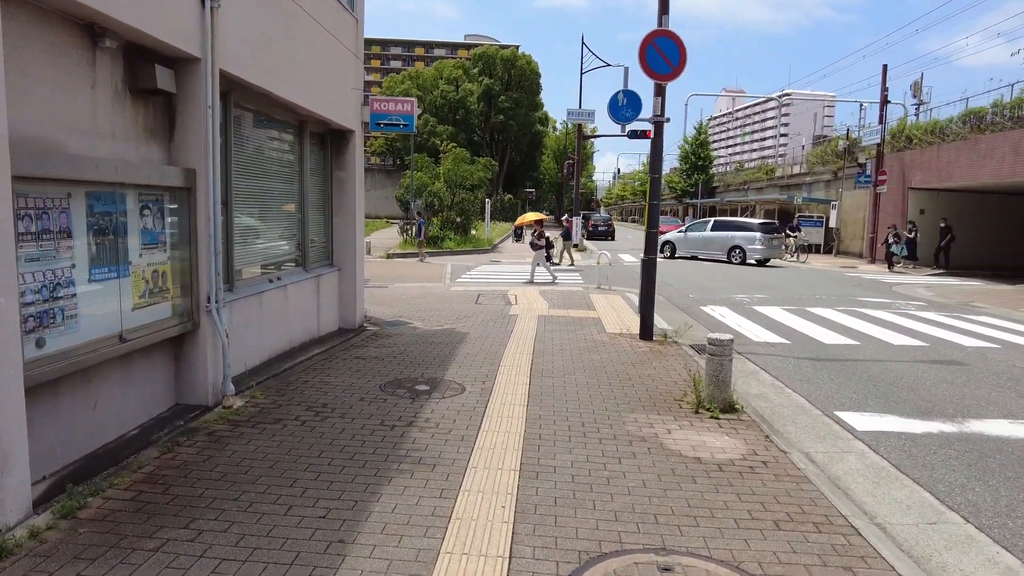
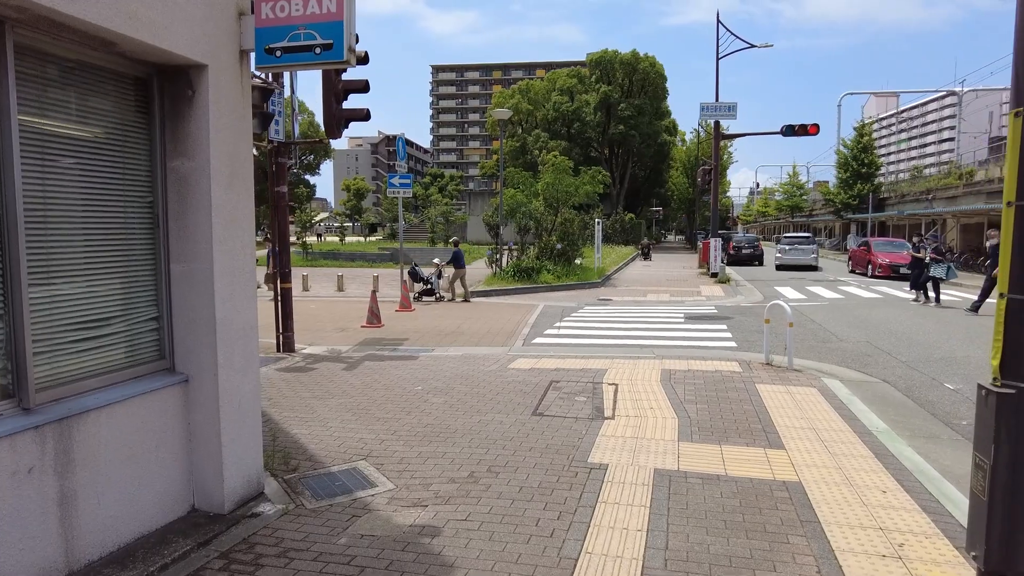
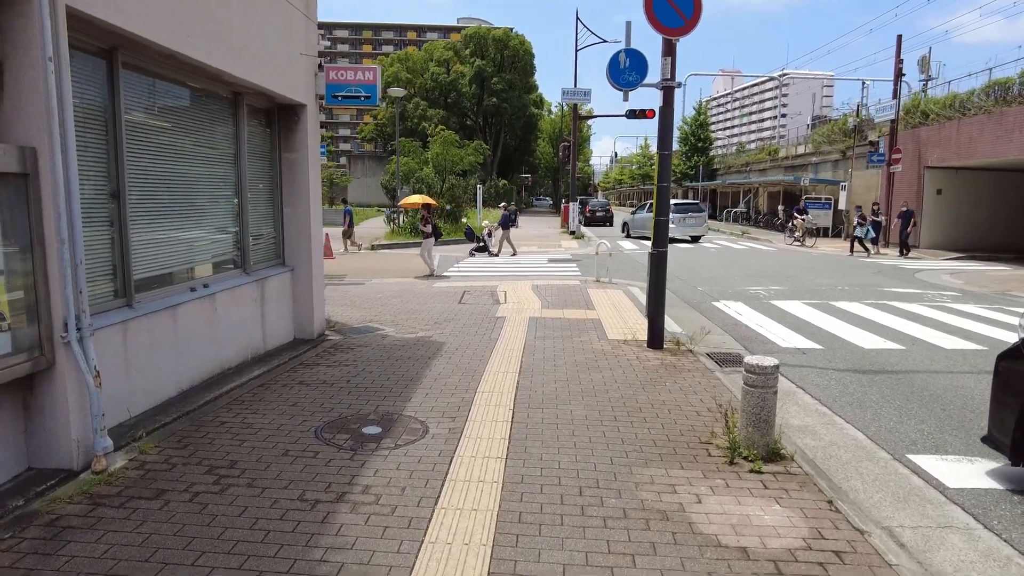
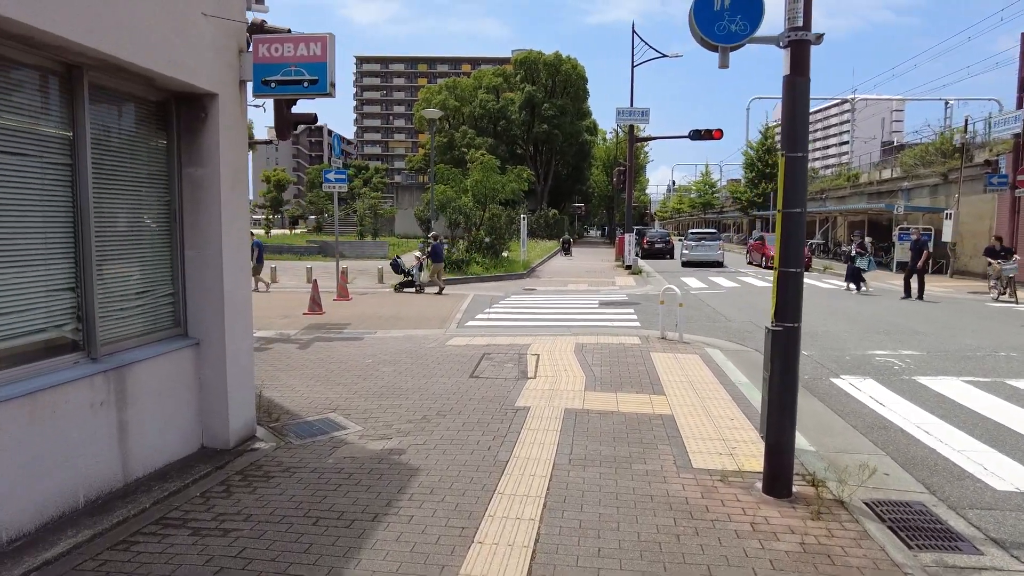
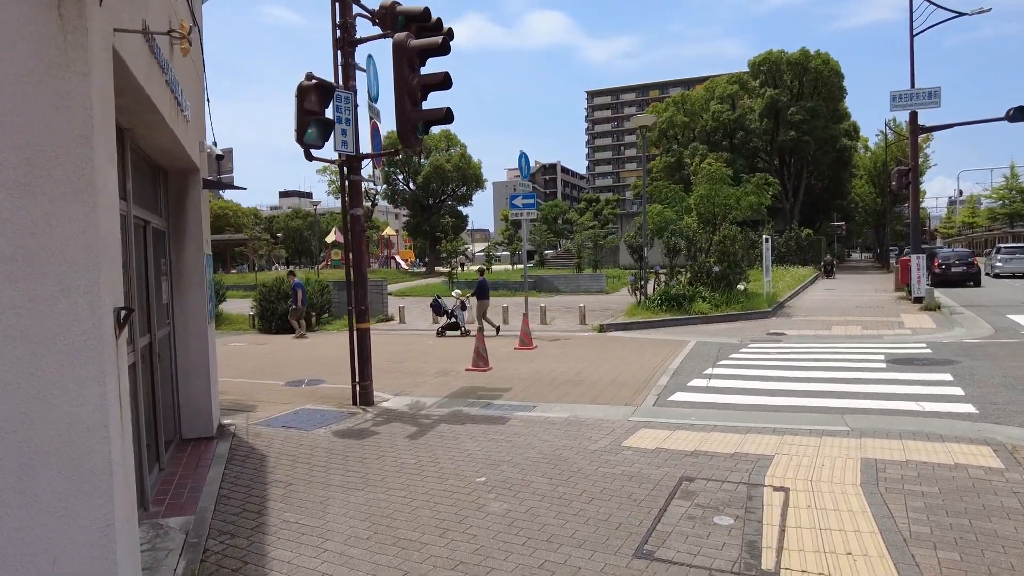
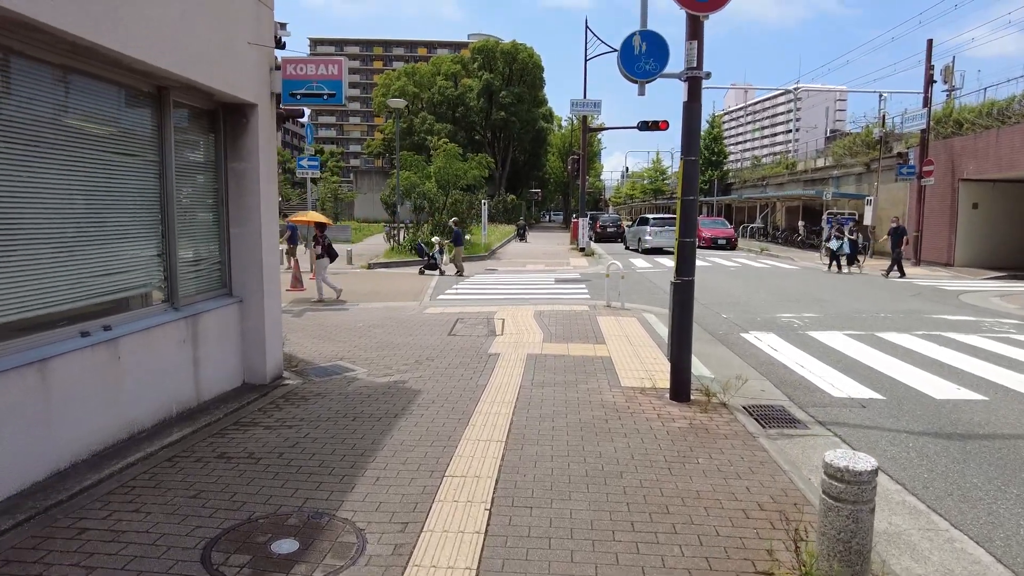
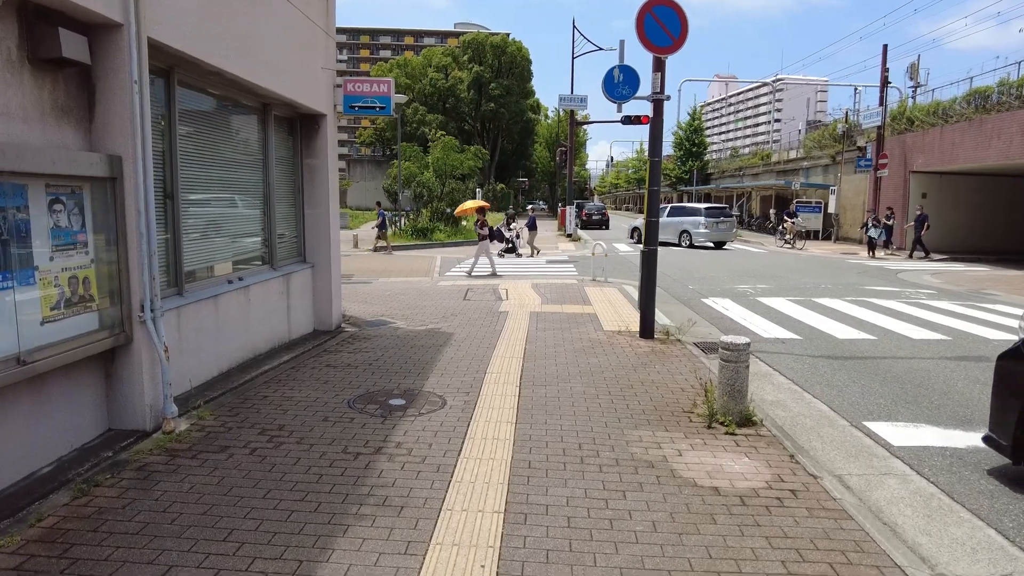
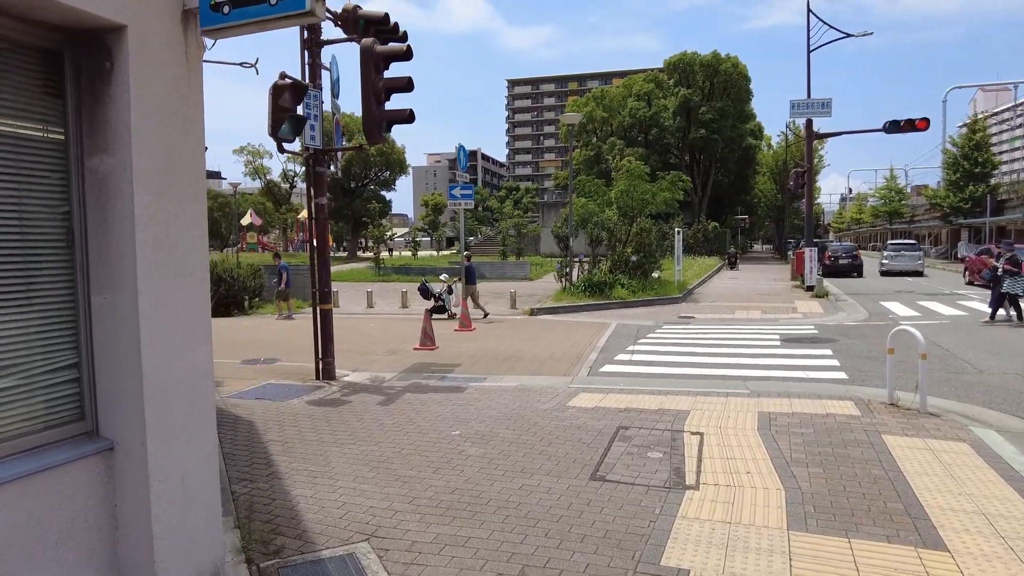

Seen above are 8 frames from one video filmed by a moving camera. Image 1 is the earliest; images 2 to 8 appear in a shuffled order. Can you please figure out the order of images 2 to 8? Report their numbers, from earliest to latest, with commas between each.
7, 3, 6, 4, 2, 8, 5
